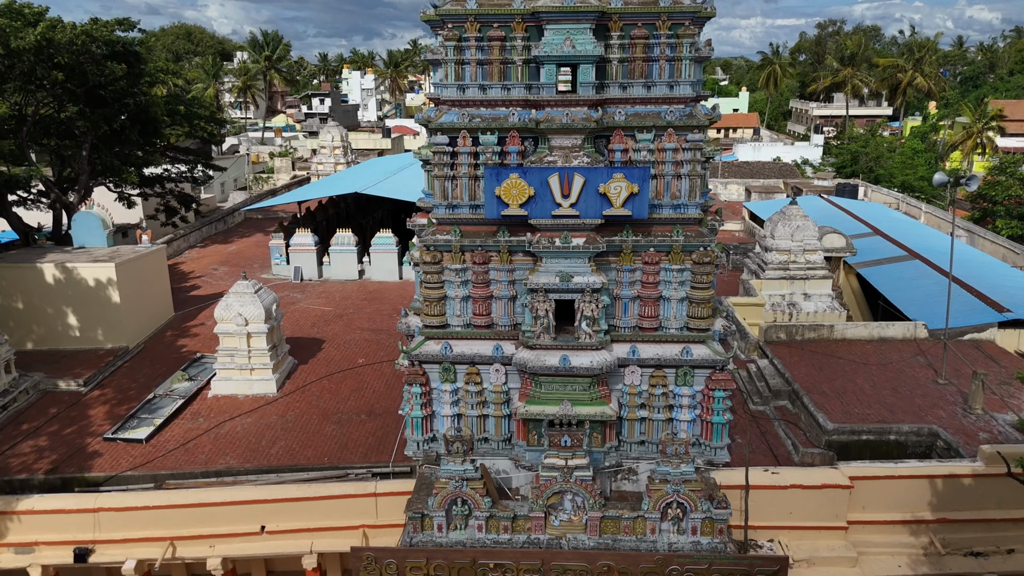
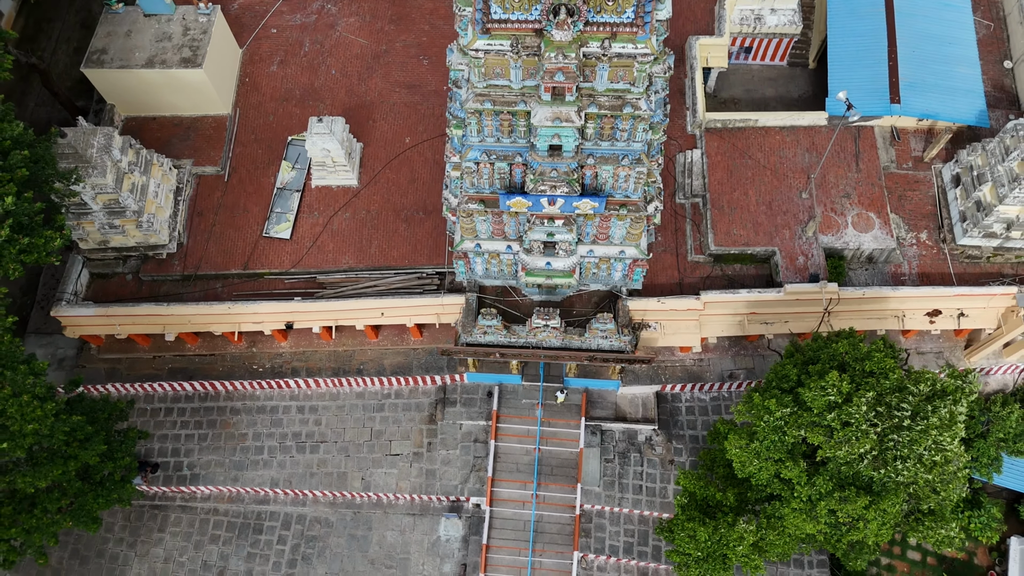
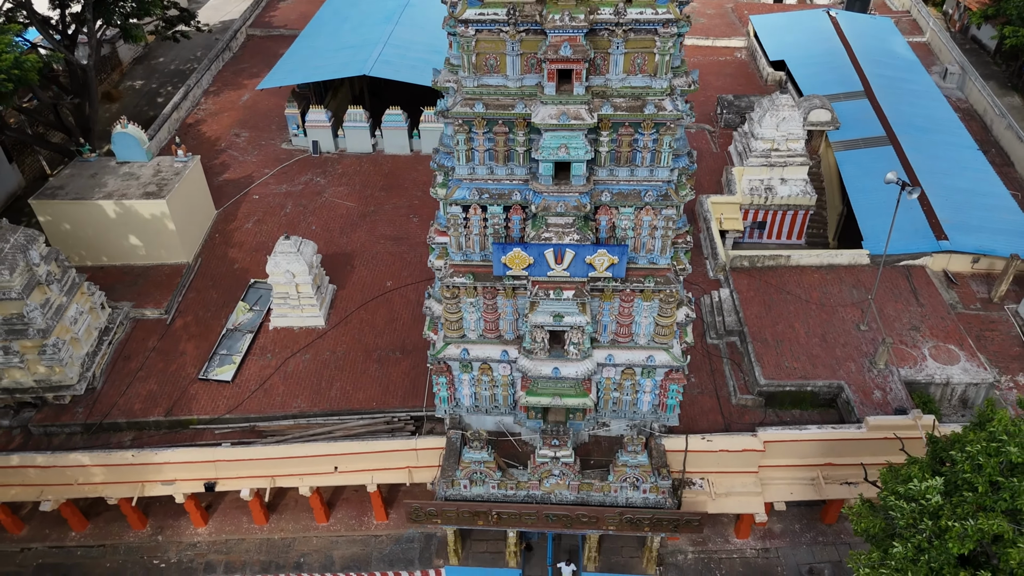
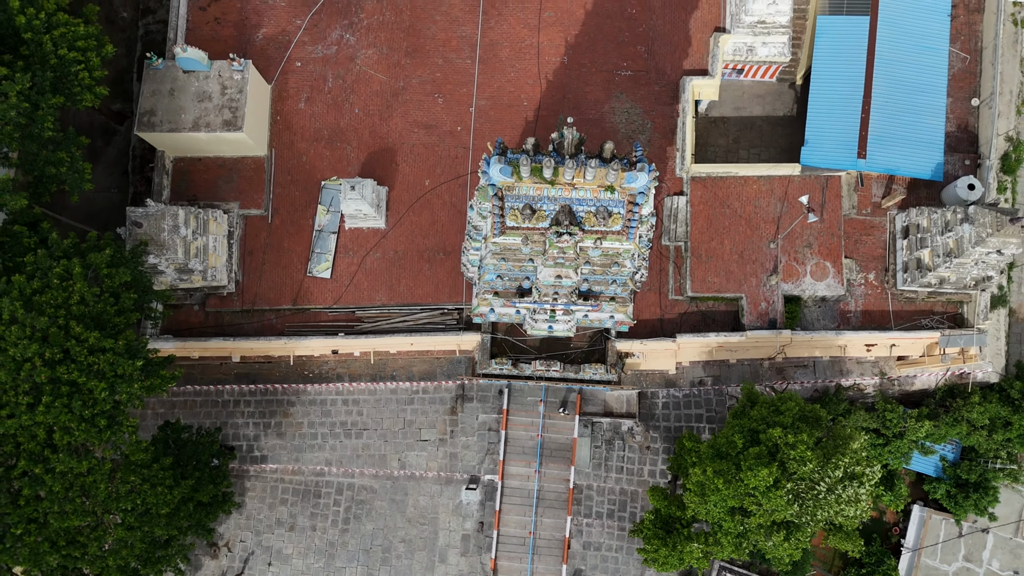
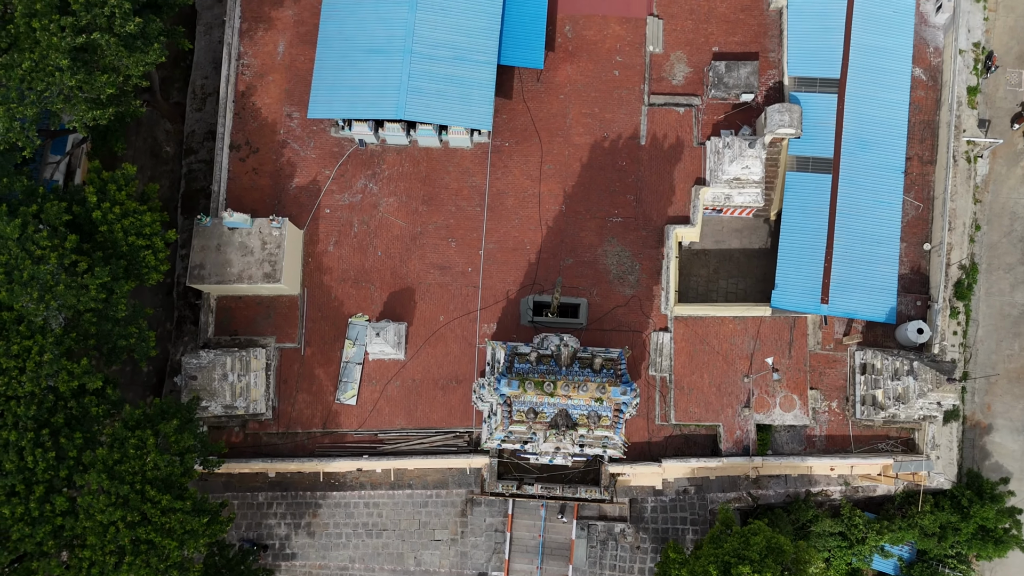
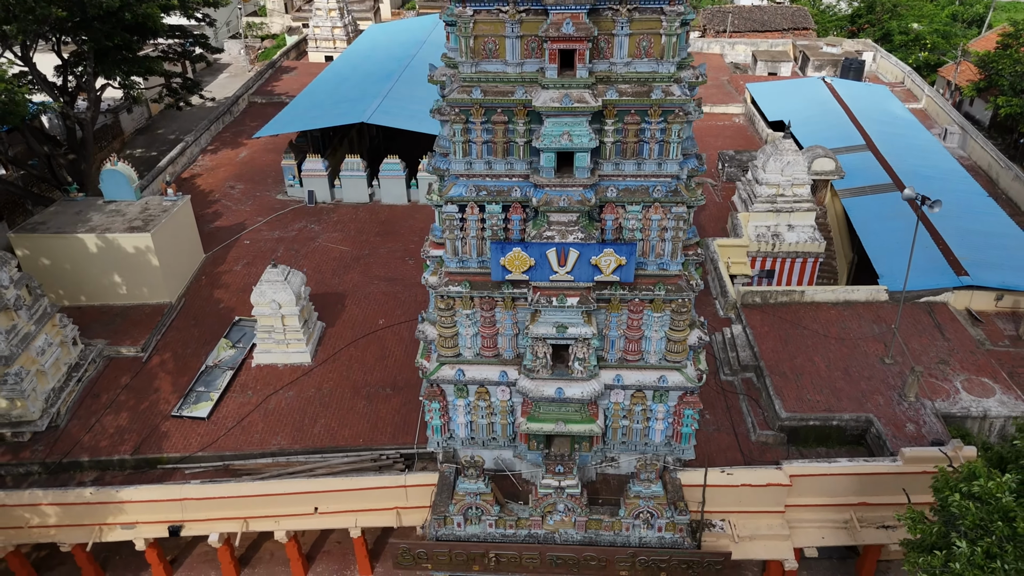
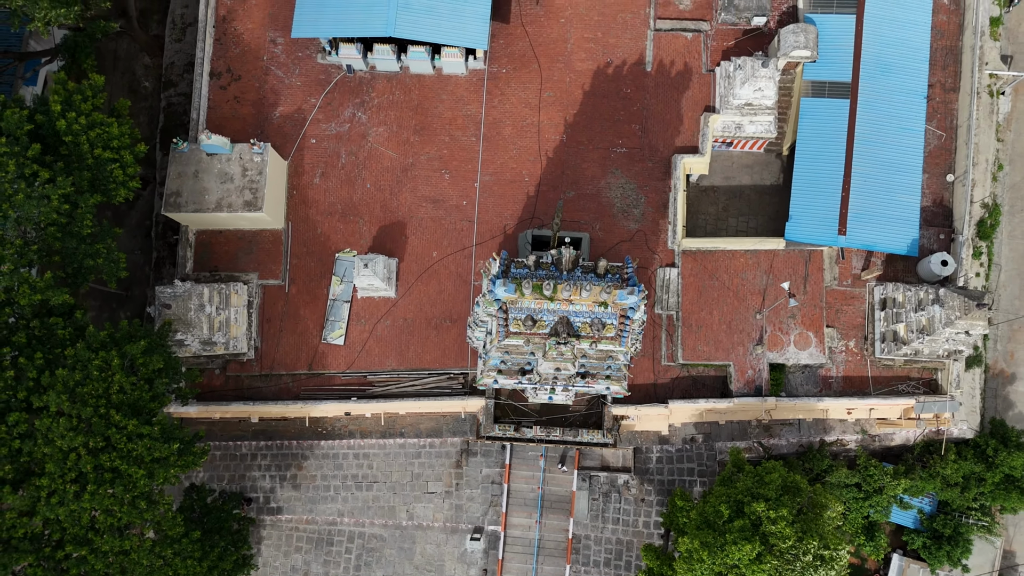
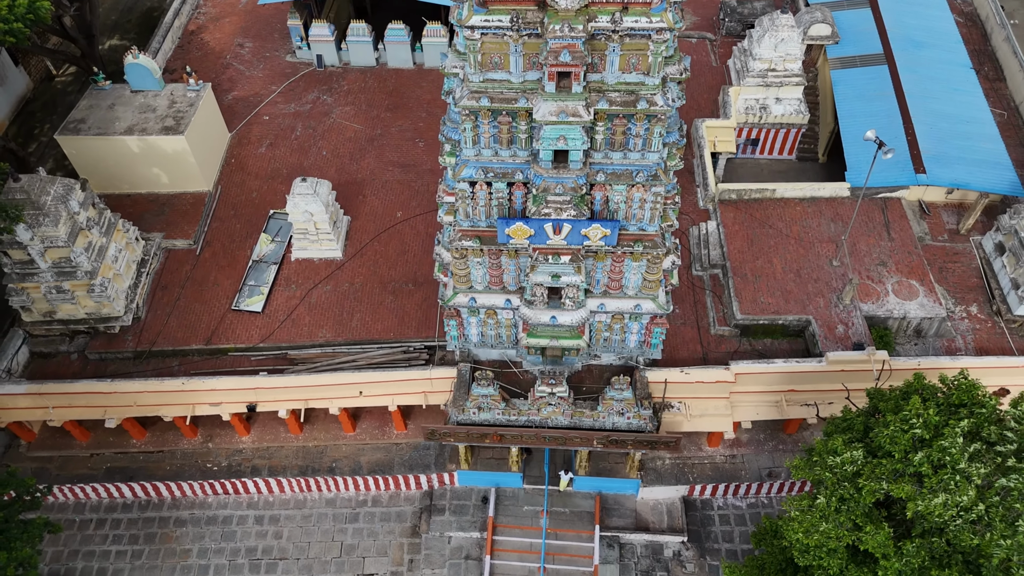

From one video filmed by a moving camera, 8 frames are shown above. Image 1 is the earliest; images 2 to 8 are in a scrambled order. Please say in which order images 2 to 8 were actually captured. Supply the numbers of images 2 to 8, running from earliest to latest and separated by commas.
6, 3, 8, 2, 4, 7, 5
